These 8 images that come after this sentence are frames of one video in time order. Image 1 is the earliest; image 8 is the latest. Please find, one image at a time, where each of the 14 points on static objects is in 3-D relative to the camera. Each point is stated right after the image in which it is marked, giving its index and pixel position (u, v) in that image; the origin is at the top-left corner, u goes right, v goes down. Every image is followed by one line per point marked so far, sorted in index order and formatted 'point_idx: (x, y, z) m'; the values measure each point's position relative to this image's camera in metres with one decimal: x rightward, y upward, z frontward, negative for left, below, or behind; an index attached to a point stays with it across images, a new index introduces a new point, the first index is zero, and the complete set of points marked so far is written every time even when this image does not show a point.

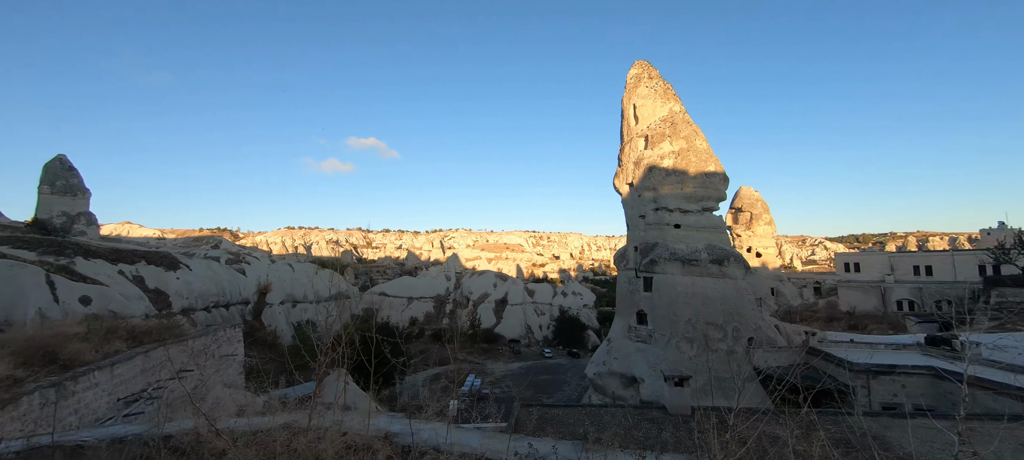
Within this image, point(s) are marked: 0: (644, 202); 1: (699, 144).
0: (+5.0, +1.0, +14.7) m
1: (+6.9, +3.2, +14.5) m
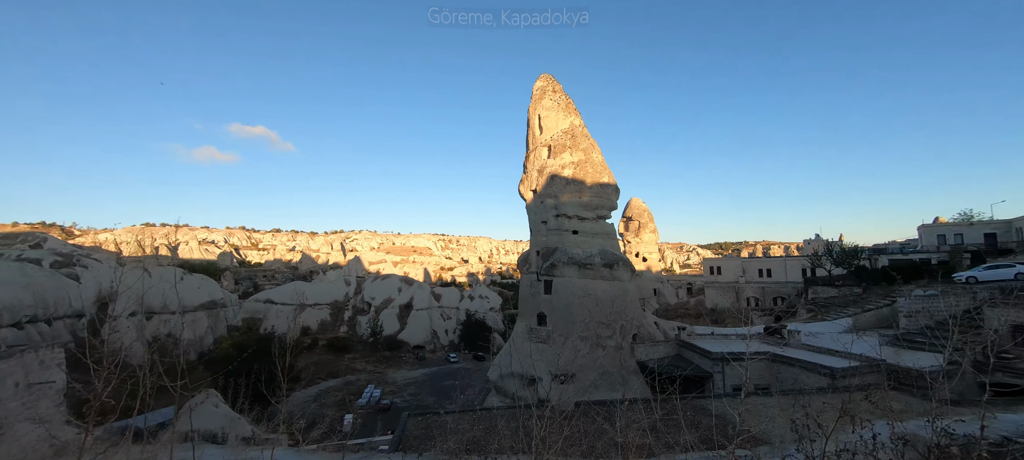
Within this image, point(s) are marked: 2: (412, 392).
0: (+1.3, +0.8, +15.5) m
1: (+3.3, +2.9, +15.7) m
2: (-5.0, -8.1, +19.9) m
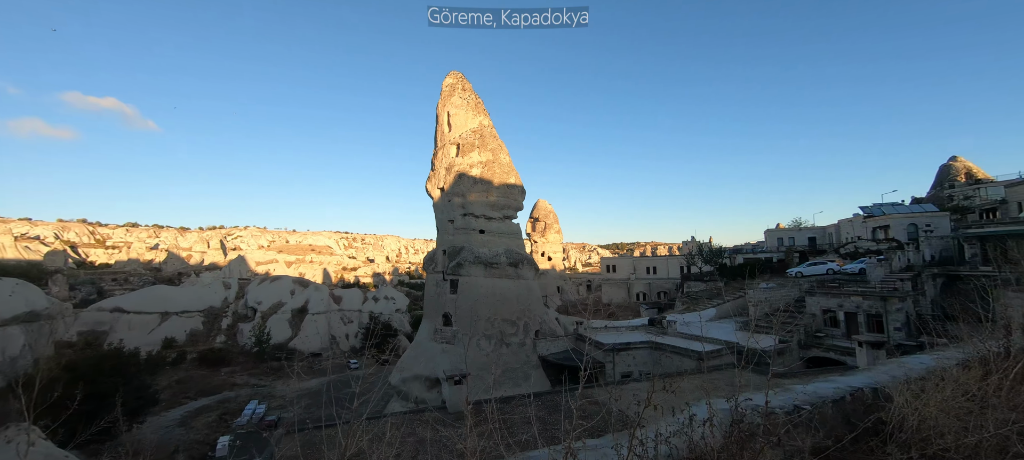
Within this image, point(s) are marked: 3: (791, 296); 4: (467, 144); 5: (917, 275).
0: (-2.3, +0.9, +15.3) m
1: (-0.4, +2.9, +15.9) m
2: (-9.6, -8.0, +18.2) m
3: (+13.2, -3.1, +18.6) m
4: (-1.9, +3.4, +15.6) m
5: (+15.1, -1.6, +14.7) m
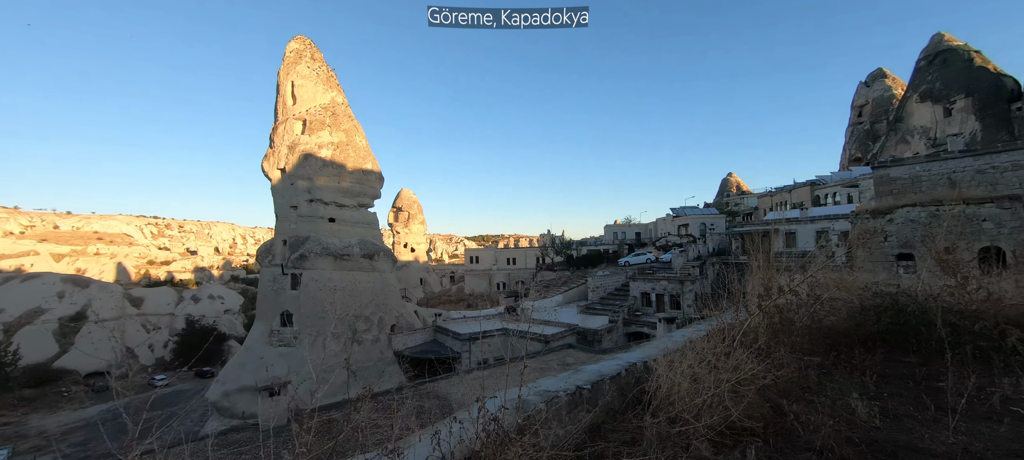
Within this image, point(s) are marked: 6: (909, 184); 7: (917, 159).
0: (-7.5, +1.3, +13.4) m
1: (-5.9, +3.3, +14.6) m
2: (-15.6, -7.4, +13.9) m
3: (+5.9, -2.8, +21.7) m
4: (-7.1, +3.8, +13.8) m
5: (+9.0, -1.5, +18.7) m
6: (+11.9, +1.4, +11.8) m
7: (+12.0, +2.1, +11.6) m
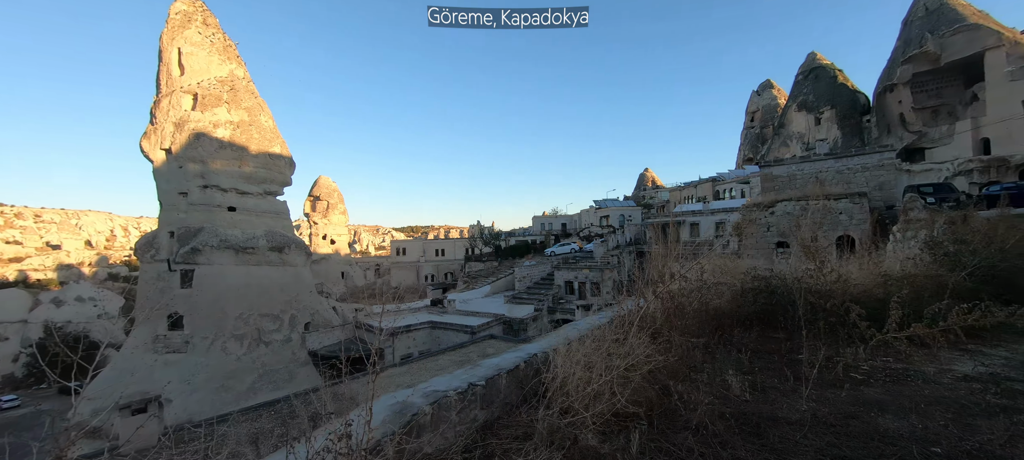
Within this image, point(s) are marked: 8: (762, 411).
0: (-10.0, +1.6, +11.7) m
1: (-8.6, +3.6, +13.1) m
2: (-18.0, -7.1, +10.9) m
3: (+1.8, -2.3, +22.4) m
4: (-9.6, +4.1, +12.1) m
5: (+5.3, -1.1, +19.9) m
6: (+9.5, +1.7, +13.5) m
7: (+9.6, +2.4, +13.4) m
8: (+1.4, -1.0, +2.2) m
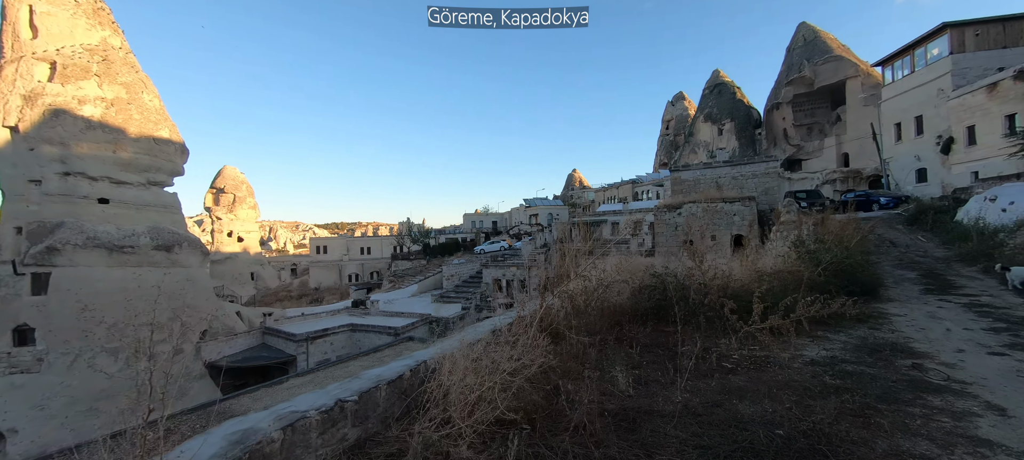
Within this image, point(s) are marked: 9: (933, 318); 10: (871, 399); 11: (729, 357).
0: (-12.1, +1.7, +9.7) m
1: (-10.9, +3.8, +11.3) m
2: (-19.9, -6.9, +7.6) m
3: (-2.4, -2.2, +22.2) m
4: (-11.8, +4.2, +10.1) m
5: (+1.6, -1.0, +20.4) m
6: (+6.8, +1.7, +14.9) m
7: (+6.9, +2.4, +14.7) m
8: (+0.7, -1.0, +2.3) m
9: (+4.4, -0.9, +4.2) m
10: (+2.1, -1.0, +2.3) m
11: (+1.7, -1.0, +3.1) m
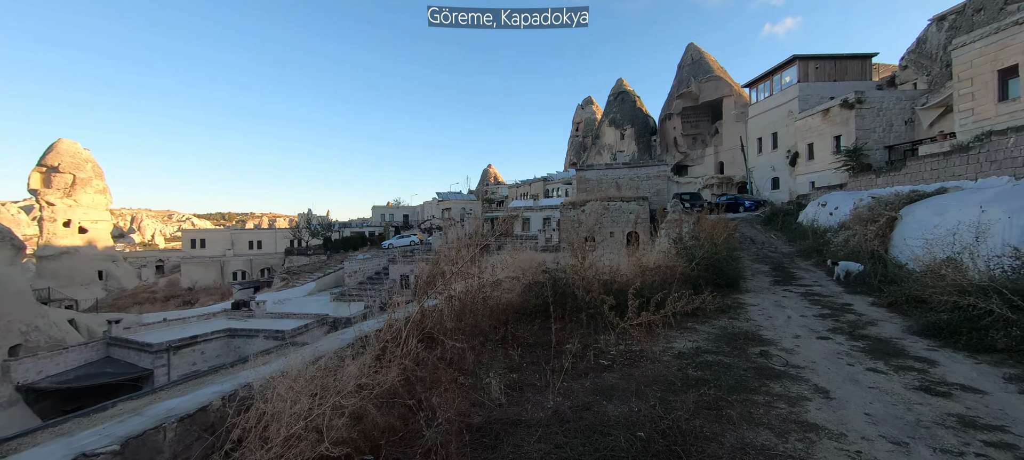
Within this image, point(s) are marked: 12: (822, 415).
0: (-14.1, +2.0, +6.5) m
1: (-13.3, +4.1, +8.3) m
2: (-21.4, -6.6, +2.9) m
3: (-7.3, -1.9, +20.9) m
4: (-13.8, +4.5, +7.0) m
5: (-3.1, -0.7, +20.0) m
6: (+3.2, +1.8, +15.6) m
7: (+3.4, +2.5, +15.5) m
8: (0.0, -1.0, +2.1) m
9: (+3.2, -0.9, +4.8) m
10: (+1.3, -1.0, +2.4) m
11: (+0.7, -1.0, +3.1) m
12: (+1.7, -1.0, +2.2) m
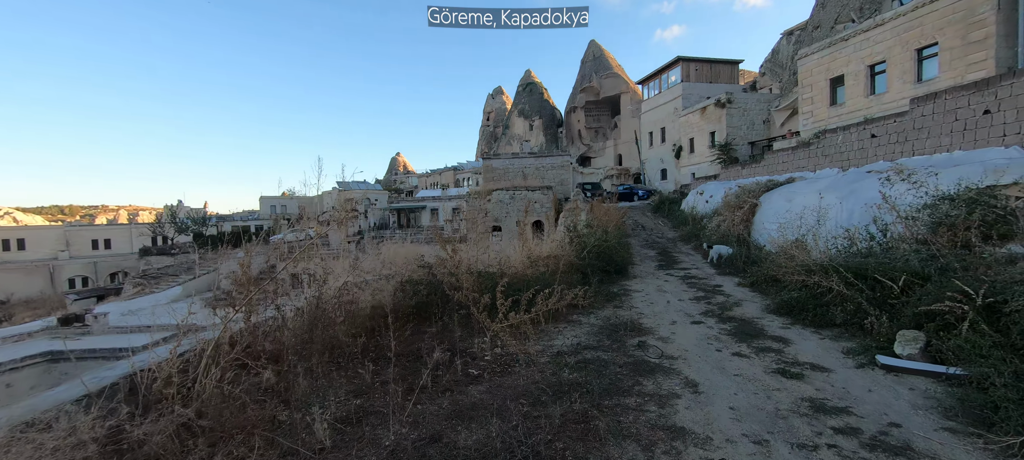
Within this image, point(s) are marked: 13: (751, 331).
0: (-15.5, +1.8, +2.8) m
1: (-15.1, +3.9, +4.7) m
2: (-21.7, -7.0, -2.0) m
3: (-11.9, -1.6, +18.4) m
4: (-15.4, +4.3, +3.3) m
5: (-7.6, -0.4, +18.4) m
6: (-0.5, +2.2, +15.4) m
7: (-0.4, +2.9, +15.3) m
8: (-0.8, -1.0, +1.6) m
9: (+1.8, -0.8, +4.9) m
10: (+0.5, -0.9, +2.2) m
11: (-0.2, -0.9, +2.7) m
12: (+0.9, -0.9, +2.0) m
13: (+2.0, -0.8, +3.3) m
